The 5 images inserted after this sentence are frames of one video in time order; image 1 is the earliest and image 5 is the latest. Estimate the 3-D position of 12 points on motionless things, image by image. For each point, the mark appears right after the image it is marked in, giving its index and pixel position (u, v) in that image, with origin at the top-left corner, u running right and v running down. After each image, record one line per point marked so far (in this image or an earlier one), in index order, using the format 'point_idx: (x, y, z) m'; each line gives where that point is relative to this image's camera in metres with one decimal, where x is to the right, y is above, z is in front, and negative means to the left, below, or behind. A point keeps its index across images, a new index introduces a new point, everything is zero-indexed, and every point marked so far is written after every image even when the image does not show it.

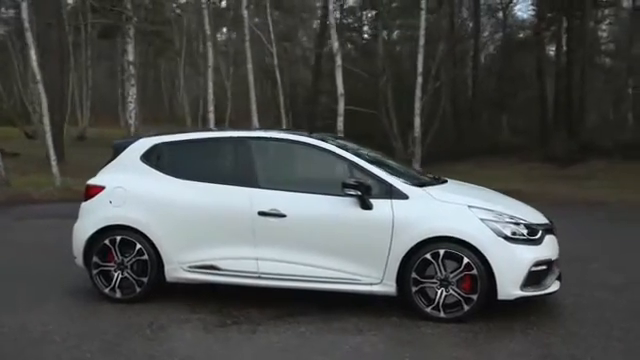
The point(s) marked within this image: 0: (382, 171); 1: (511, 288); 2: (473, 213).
0: (+0.6, +0.1, +6.2) m
1: (+1.6, -0.9, +5.8) m
2: (+1.3, -0.3, +5.9) m
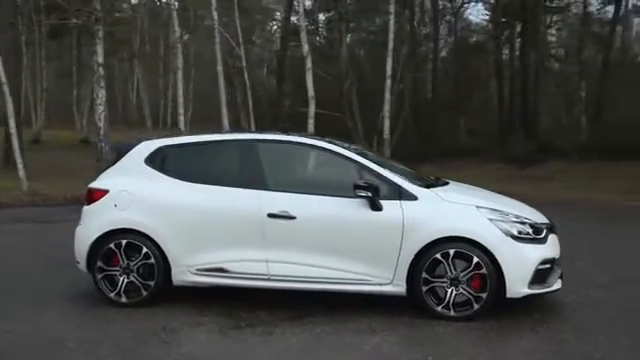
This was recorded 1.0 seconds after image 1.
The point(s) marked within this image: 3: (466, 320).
0: (+0.6, +0.1, +6.3) m
1: (+1.7, -0.9, +5.9) m
2: (+1.4, -0.3, +6.0) m
3: (+1.3, -1.2, +6.0) m
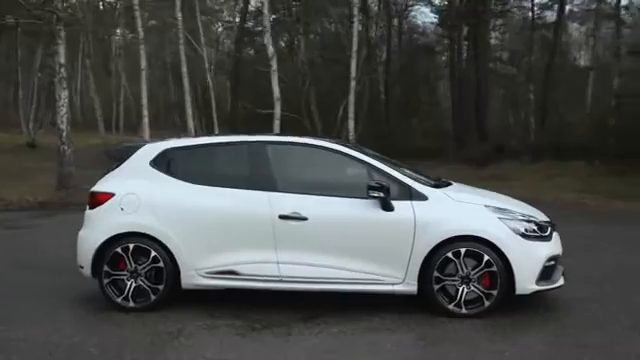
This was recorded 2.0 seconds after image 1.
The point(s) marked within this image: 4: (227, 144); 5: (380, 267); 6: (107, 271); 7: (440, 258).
0: (+0.7, +0.1, +6.4) m
1: (+1.8, -0.9, +6.1) m
2: (+1.5, -0.3, +6.2) m
3: (+1.4, -1.2, +6.1) m
4: (-0.9, +0.3, +6.6) m
5: (+0.5, -0.8, +6.2) m
6: (-2.0, -0.8, +6.4) m
7: (+1.1, -0.7, +6.1) m
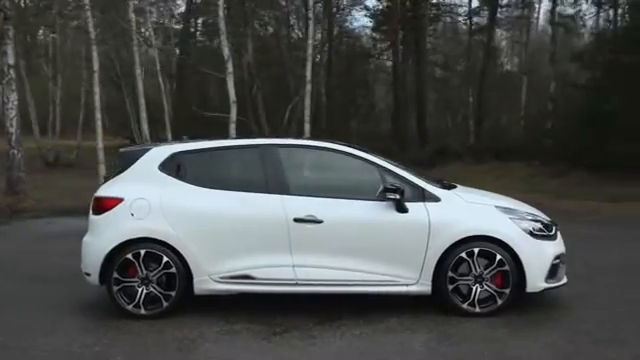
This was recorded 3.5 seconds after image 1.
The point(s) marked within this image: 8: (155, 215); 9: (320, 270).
0: (+0.8, 0.0, +6.4) m
1: (+2.0, -0.9, +6.2) m
2: (+1.7, -0.3, +6.3) m
3: (+1.5, -1.2, +6.2) m
4: (-0.8, +0.3, +6.5) m
5: (+0.7, -0.8, +6.2) m
6: (-1.8, -0.9, +6.2) m
7: (+1.2, -0.7, +6.2) m
8: (-1.5, -0.3, +6.2) m
9: (0.0, -0.8, +6.2) m
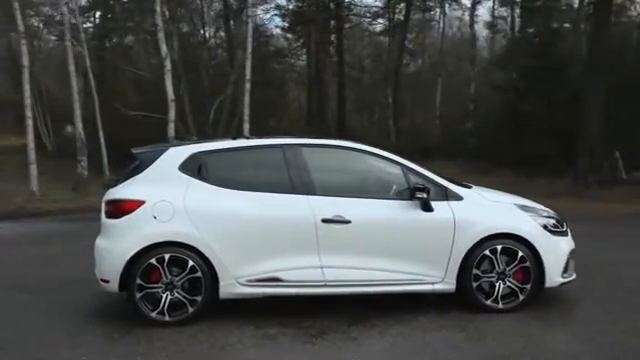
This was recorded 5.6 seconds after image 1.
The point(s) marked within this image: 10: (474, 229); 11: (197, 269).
0: (+1.1, +0.1, +6.5) m
1: (+2.2, -0.9, +6.5) m
2: (+1.9, -0.3, +6.5) m
3: (+1.8, -1.2, +6.4) m
4: (-0.6, +0.3, +6.4) m
5: (+0.9, -0.8, +6.3) m
6: (-1.6, -0.9, +5.9) m
7: (+1.5, -0.7, +6.3) m
8: (-1.2, -0.3, +6.0) m
9: (+0.3, -0.8, +6.2) m
10: (+1.4, -0.4, +6.3) m
11: (-1.1, -0.8, +6.0) m
